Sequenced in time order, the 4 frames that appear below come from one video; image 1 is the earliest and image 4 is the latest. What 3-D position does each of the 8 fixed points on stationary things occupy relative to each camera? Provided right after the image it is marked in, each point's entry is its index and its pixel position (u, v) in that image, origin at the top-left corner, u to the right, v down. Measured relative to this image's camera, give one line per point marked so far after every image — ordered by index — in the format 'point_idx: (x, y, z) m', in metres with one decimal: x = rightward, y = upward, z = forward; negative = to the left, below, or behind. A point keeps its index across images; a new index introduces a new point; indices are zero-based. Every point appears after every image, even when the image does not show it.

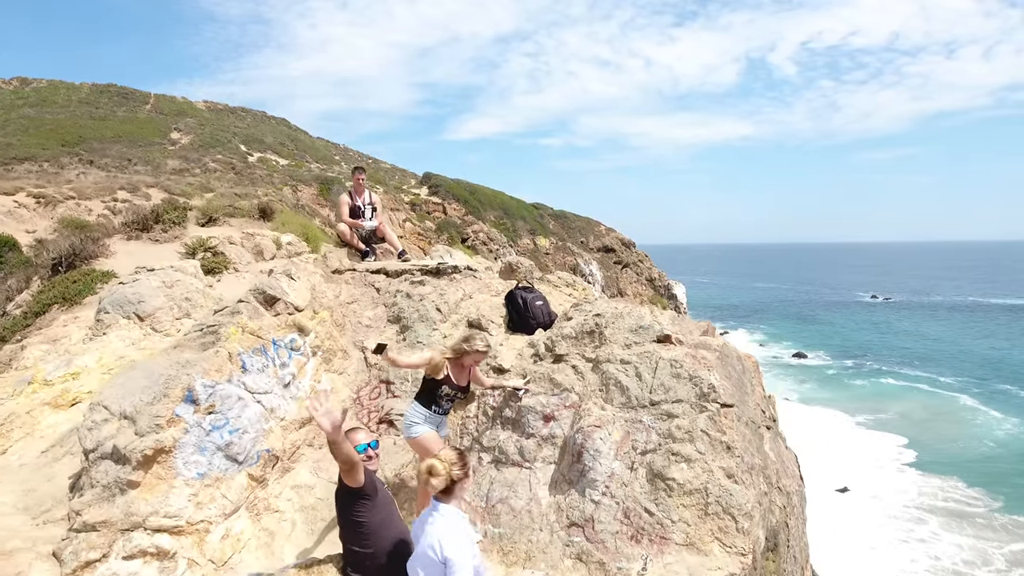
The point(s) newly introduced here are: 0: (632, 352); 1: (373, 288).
0: (+0.8, -0.4, +3.6) m
1: (-1.2, 0.0, +4.9) m
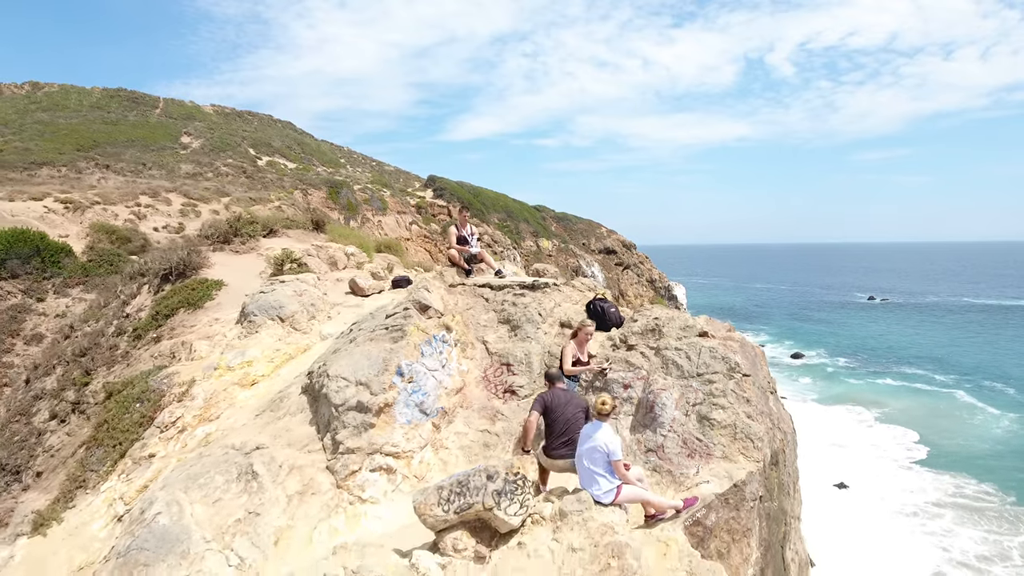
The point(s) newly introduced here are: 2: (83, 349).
0: (+1.7, -0.5, +5.3) m
1: (-0.4, -0.1, +6.7) m
2: (-8.5, -1.2, +10.6) m
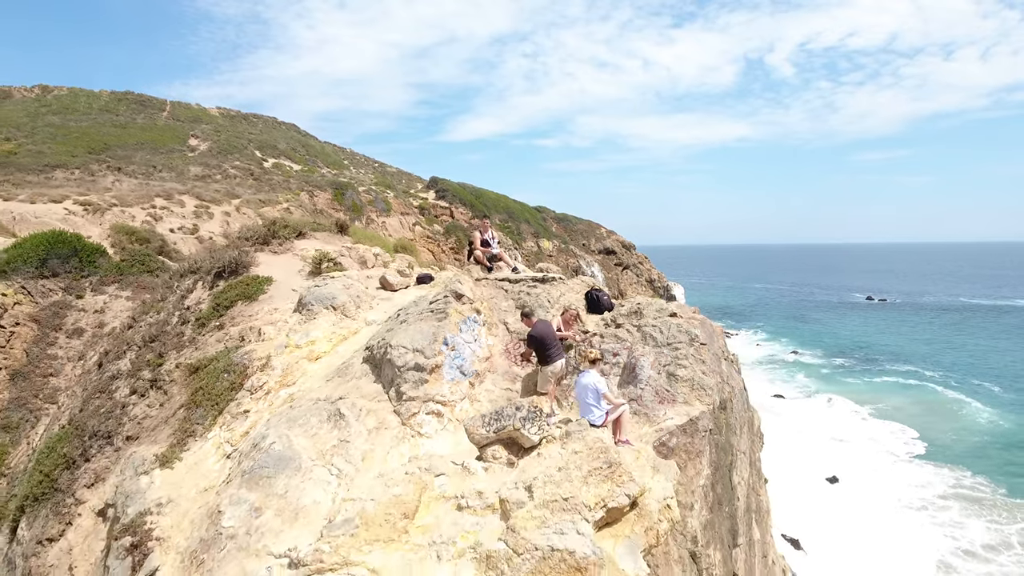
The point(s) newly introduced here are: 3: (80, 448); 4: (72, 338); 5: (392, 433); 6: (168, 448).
0: (+1.9, -0.4, +7.0) m
1: (-0.1, 0.0, +8.4) m
2: (-8.2, -1.1, +12.3) m
3: (-8.4, -3.1, +10.4) m
4: (-15.5, -1.8, +19.2) m
5: (-1.4, -1.7, +6.2) m
6: (-4.9, -2.3, +7.6) m
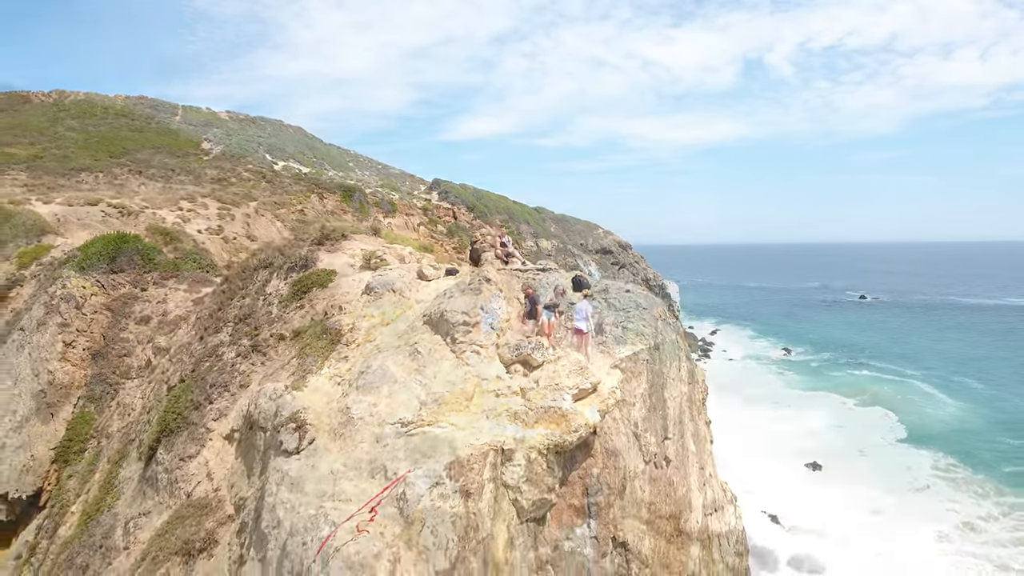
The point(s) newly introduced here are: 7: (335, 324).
0: (+2.1, -0.1, +10.8) m
1: (+0.1, +0.3, +12.2) m
2: (-8.0, -0.8, +16.1) m
3: (-8.1, -2.8, +14.2) m
4: (-15.3, -1.5, +23.0) m
5: (-1.1, -1.4, +10.0) m
6: (-4.6, -2.0, +11.4) m
7: (-4.2, -0.8, +12.6) m
